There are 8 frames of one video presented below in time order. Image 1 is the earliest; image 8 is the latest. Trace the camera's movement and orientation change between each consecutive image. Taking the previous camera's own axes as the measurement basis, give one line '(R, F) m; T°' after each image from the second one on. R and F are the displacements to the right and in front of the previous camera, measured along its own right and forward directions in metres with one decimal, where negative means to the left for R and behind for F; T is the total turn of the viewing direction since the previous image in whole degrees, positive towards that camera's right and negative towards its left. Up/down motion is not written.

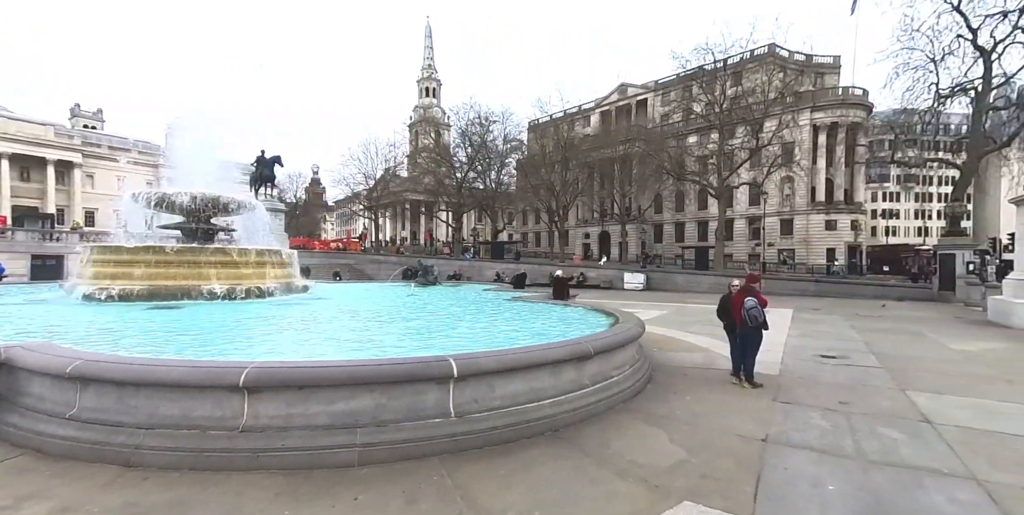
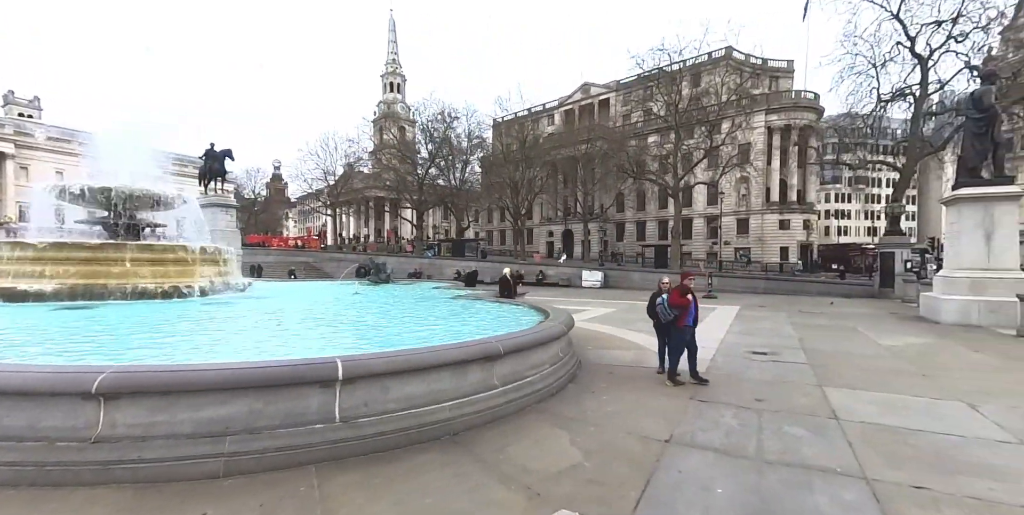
(+1.1, +0.4) m; +3°
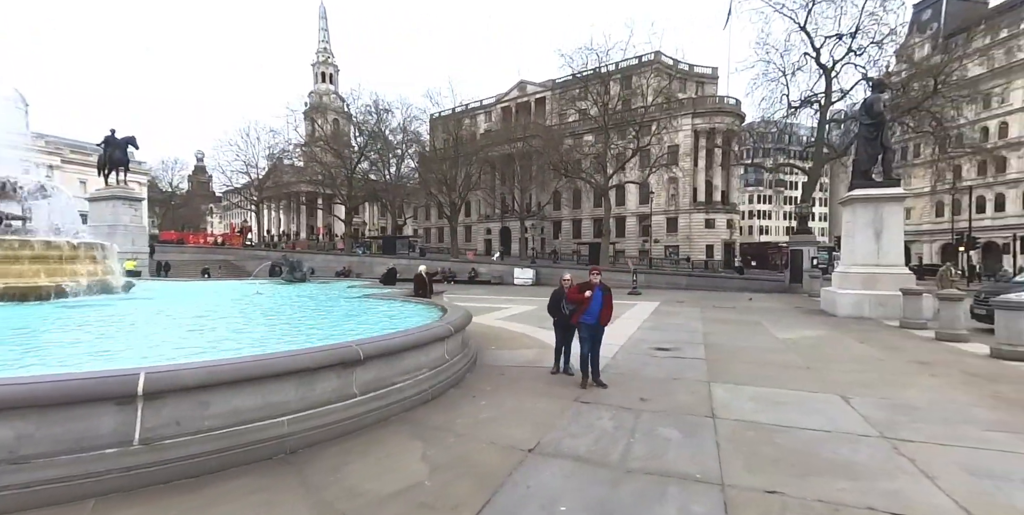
(+1.2, +0.6) m; +6°
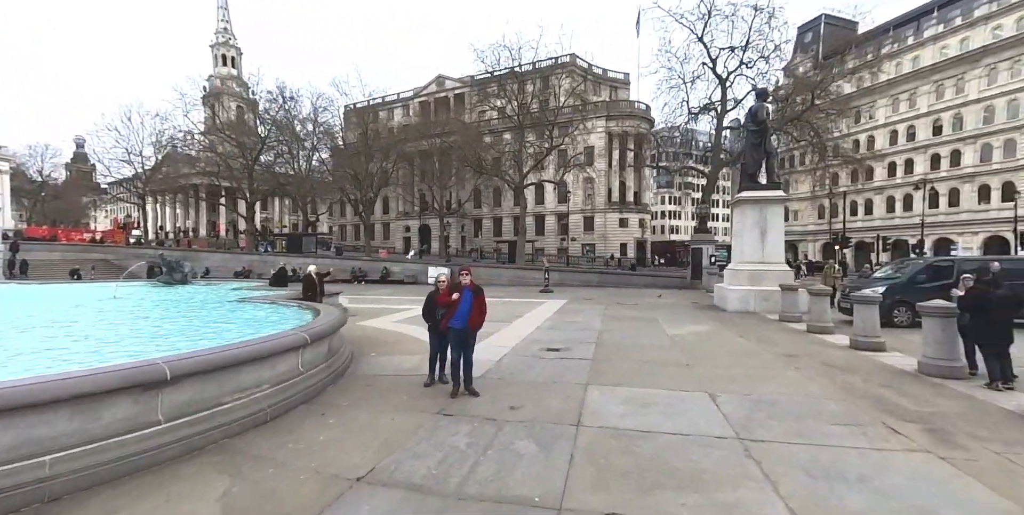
(+1.1, +0.6) m; +9°
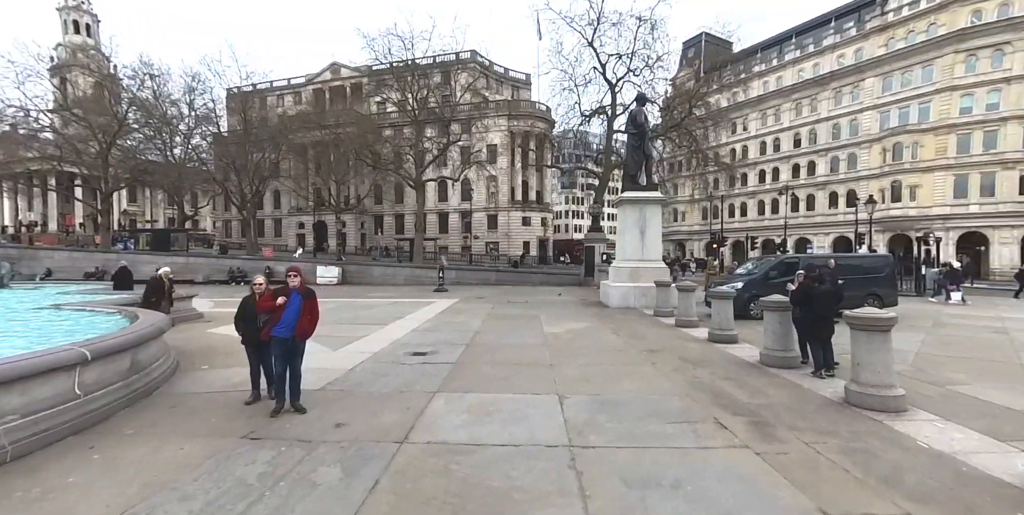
(+1.2, +0.6) m; +10°
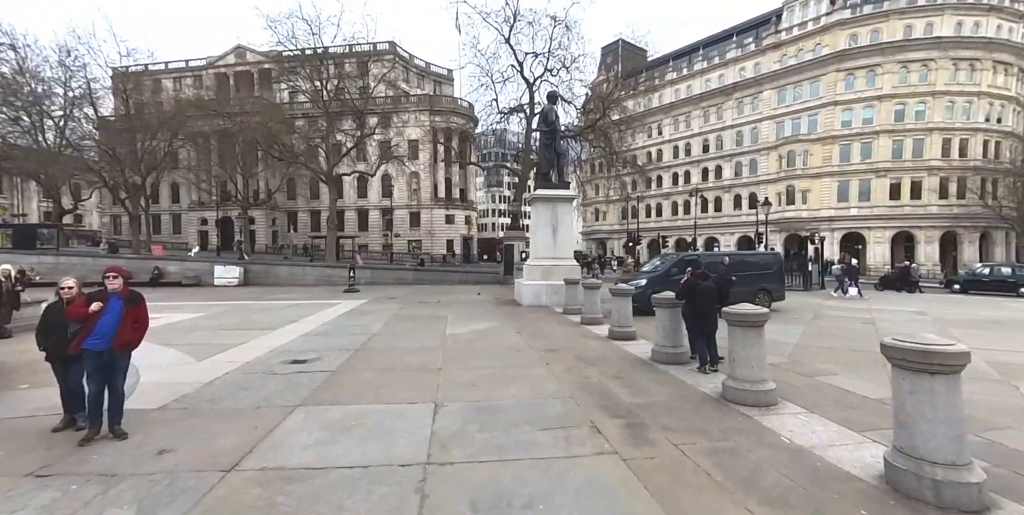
(+0.8, +0.5) m; +8°
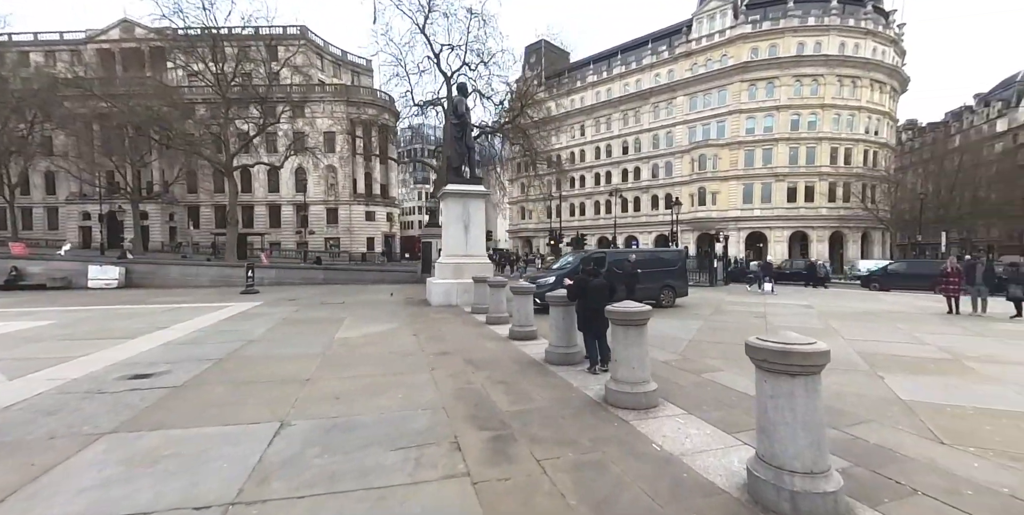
(+0.8, +0.5) m; +8°
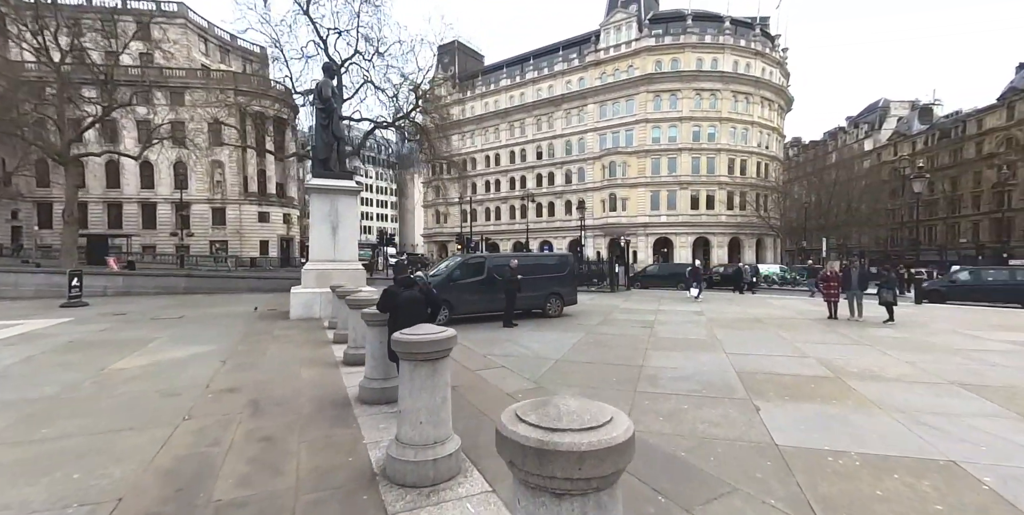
(+1.3, +1.3) m; +9°
